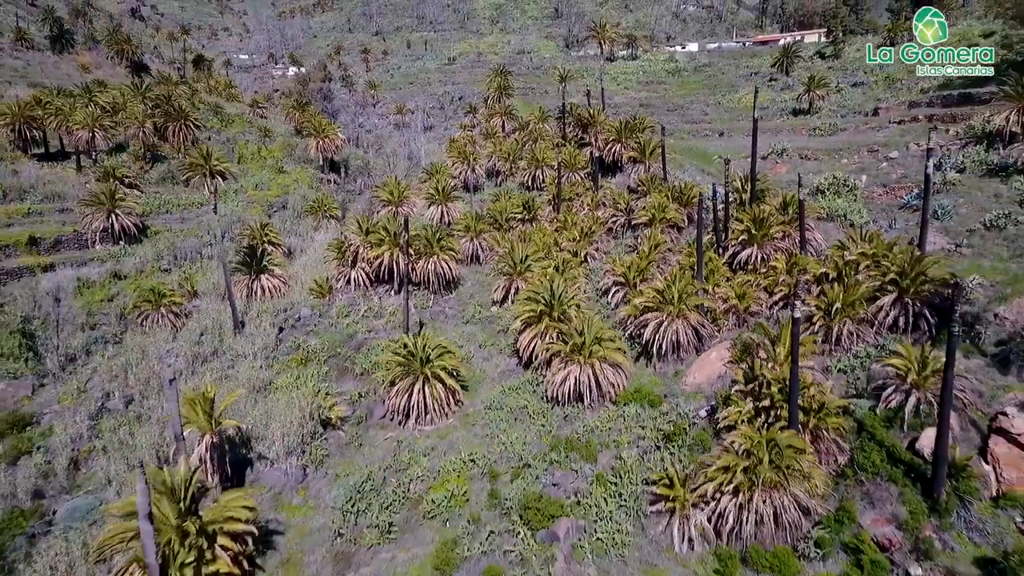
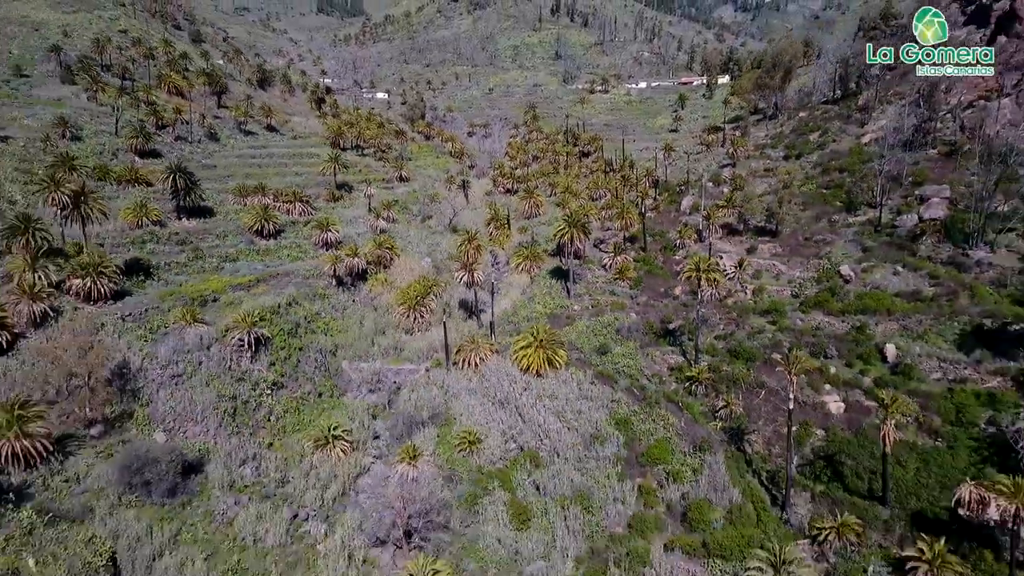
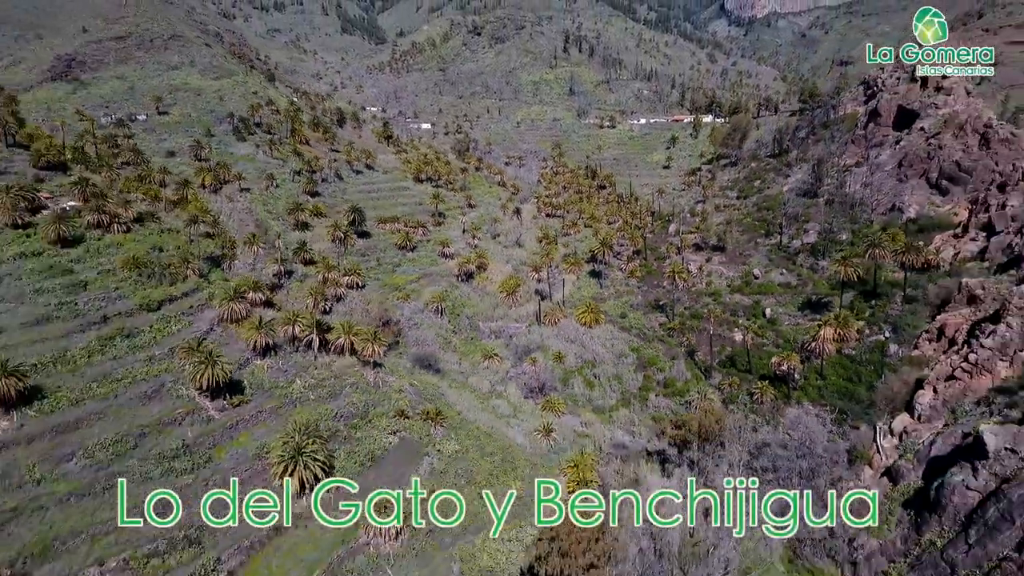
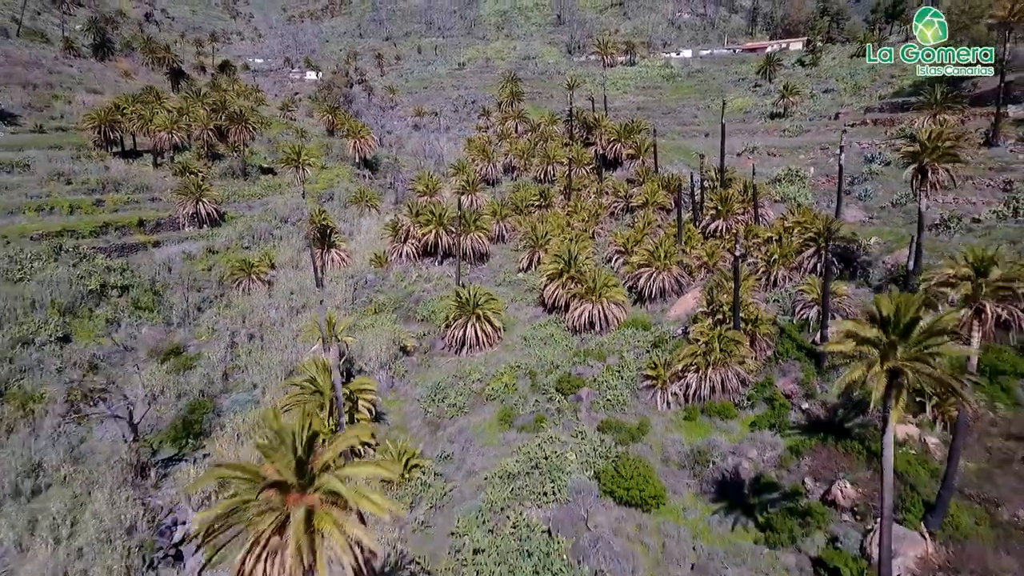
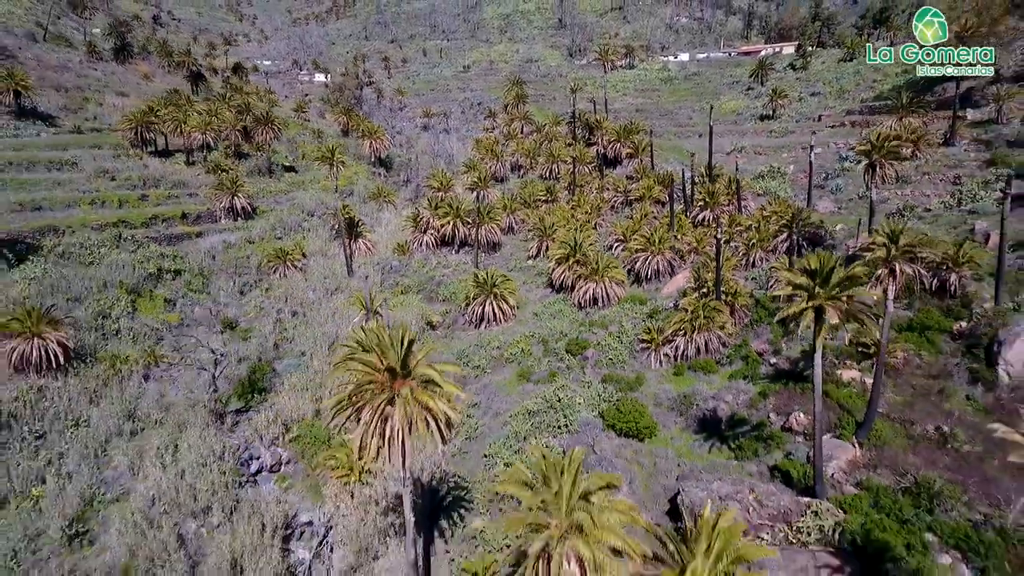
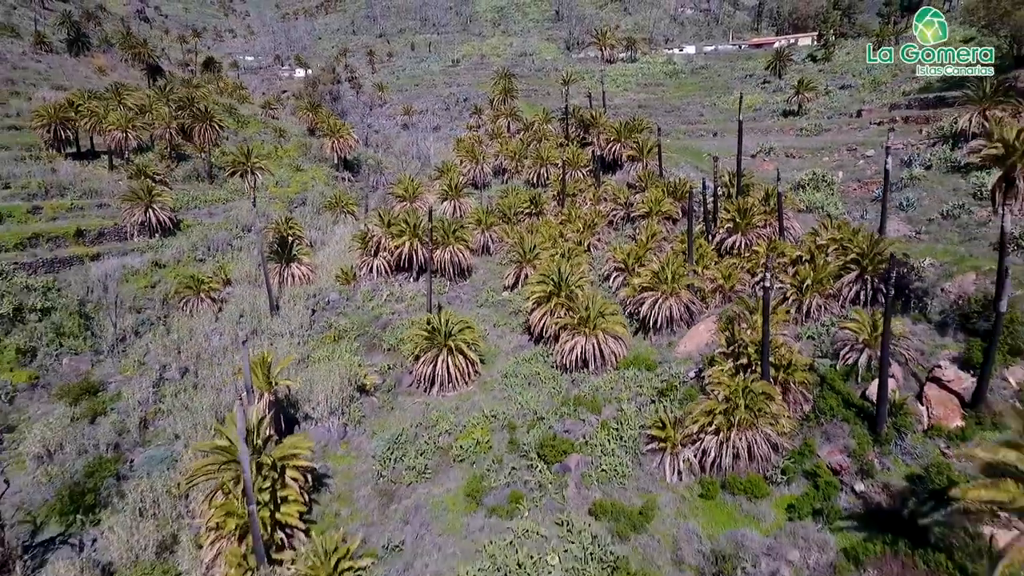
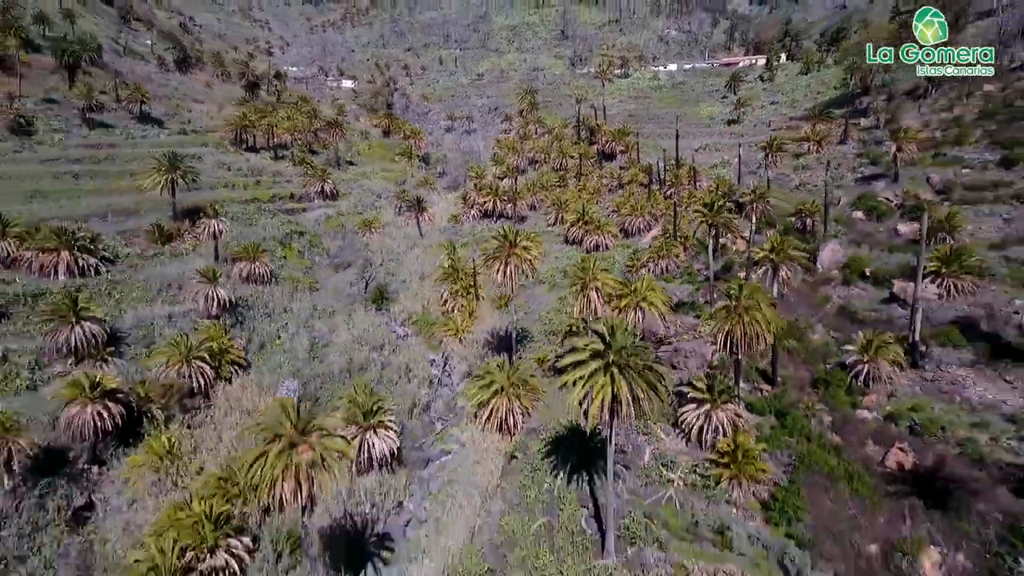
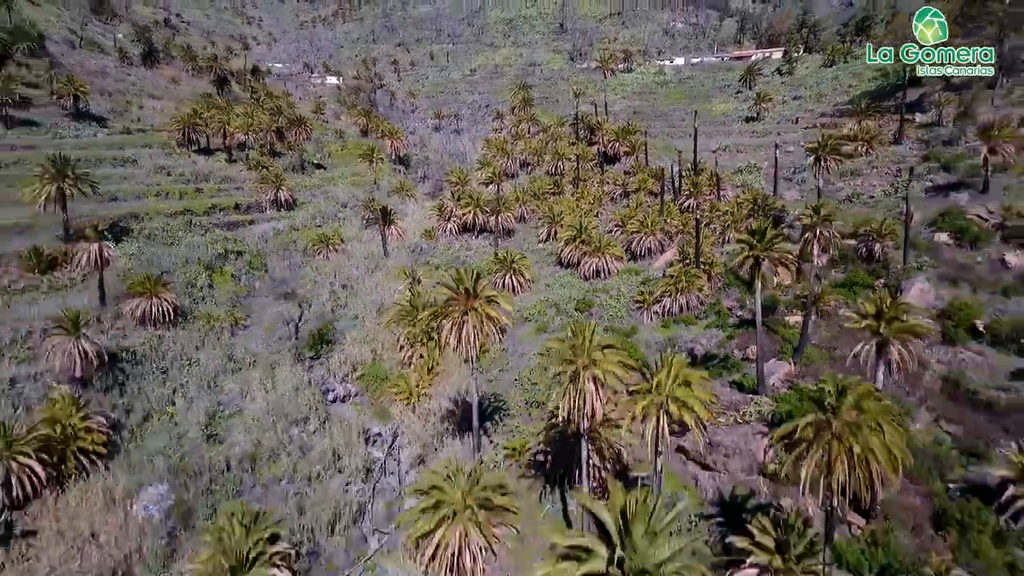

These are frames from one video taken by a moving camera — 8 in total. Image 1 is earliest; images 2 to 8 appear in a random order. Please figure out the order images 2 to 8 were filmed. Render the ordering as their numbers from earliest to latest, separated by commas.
6, 4, 5, 8, 7, 2, 3
